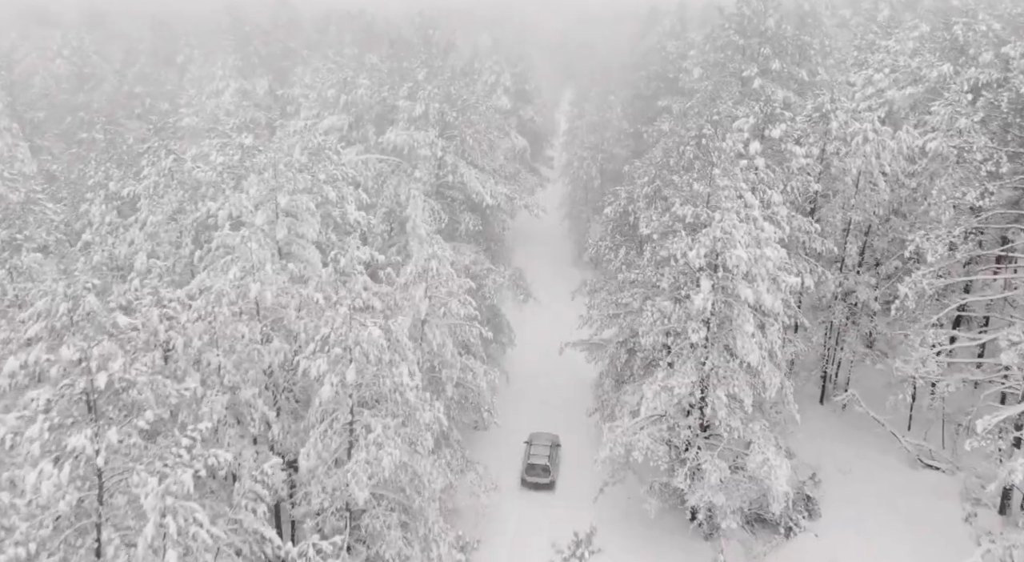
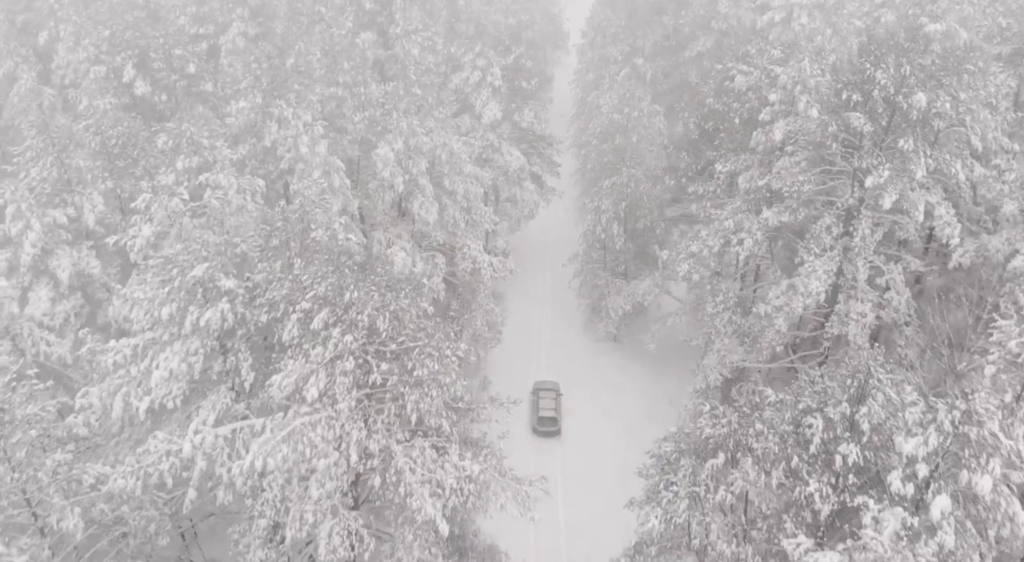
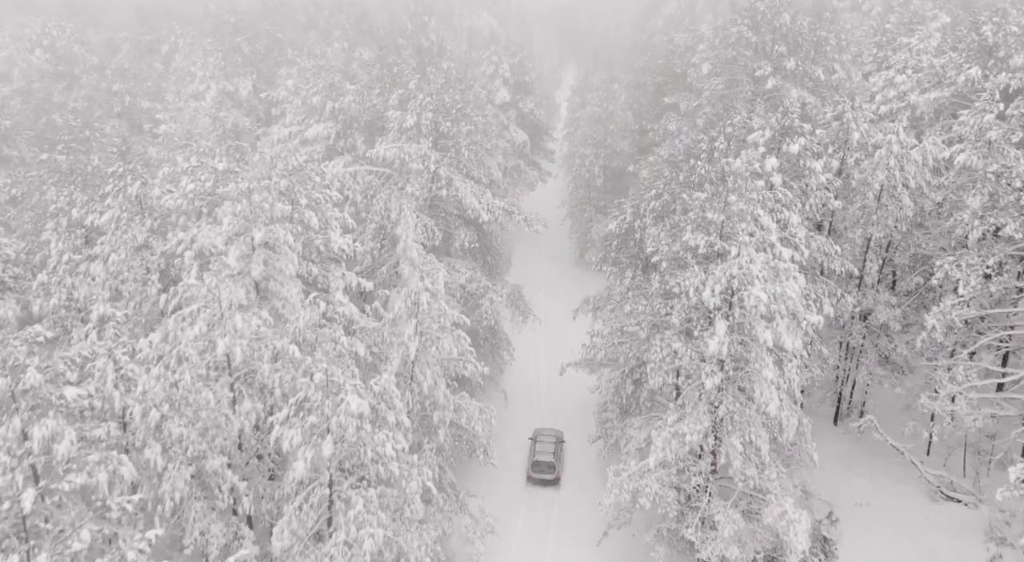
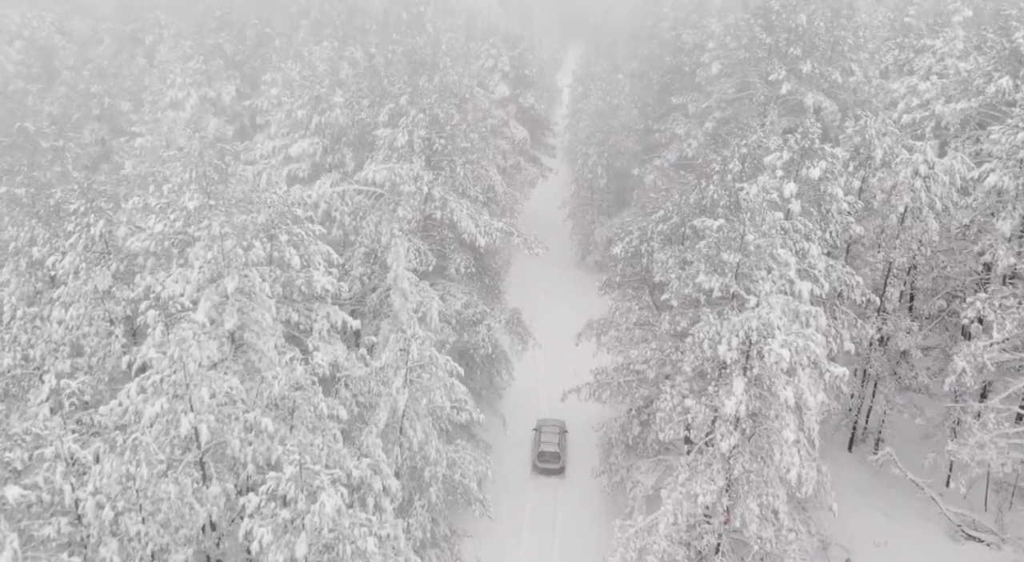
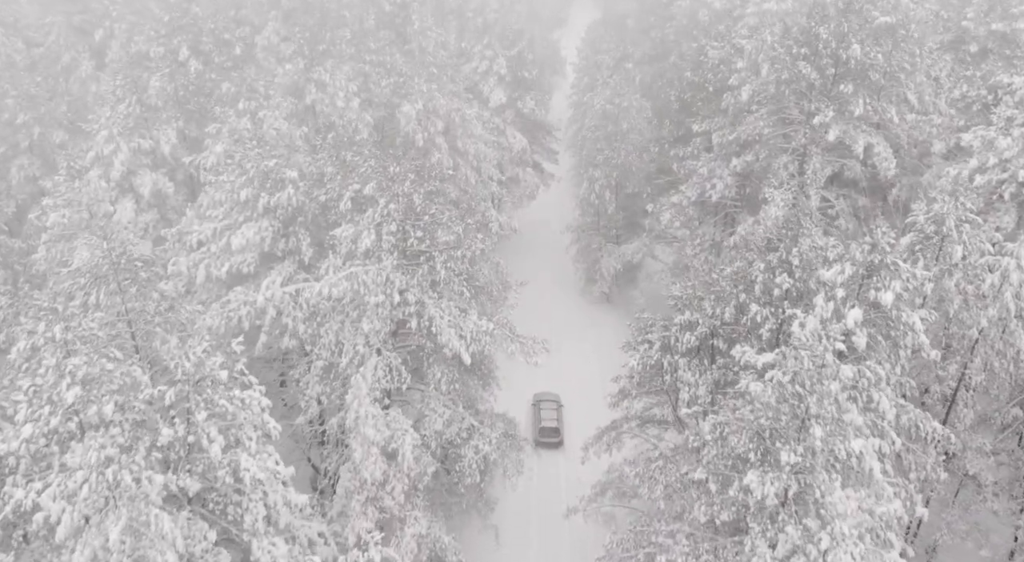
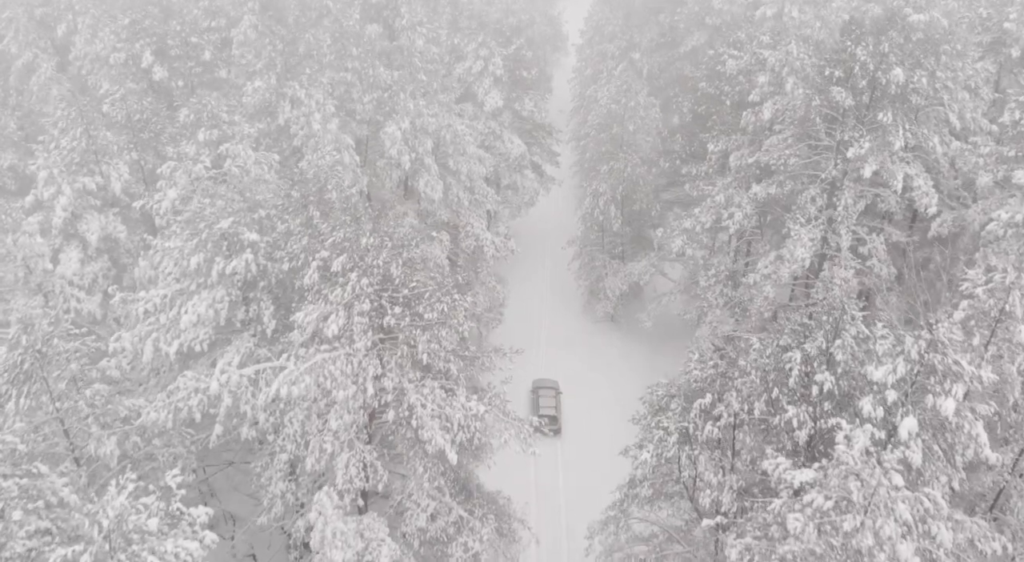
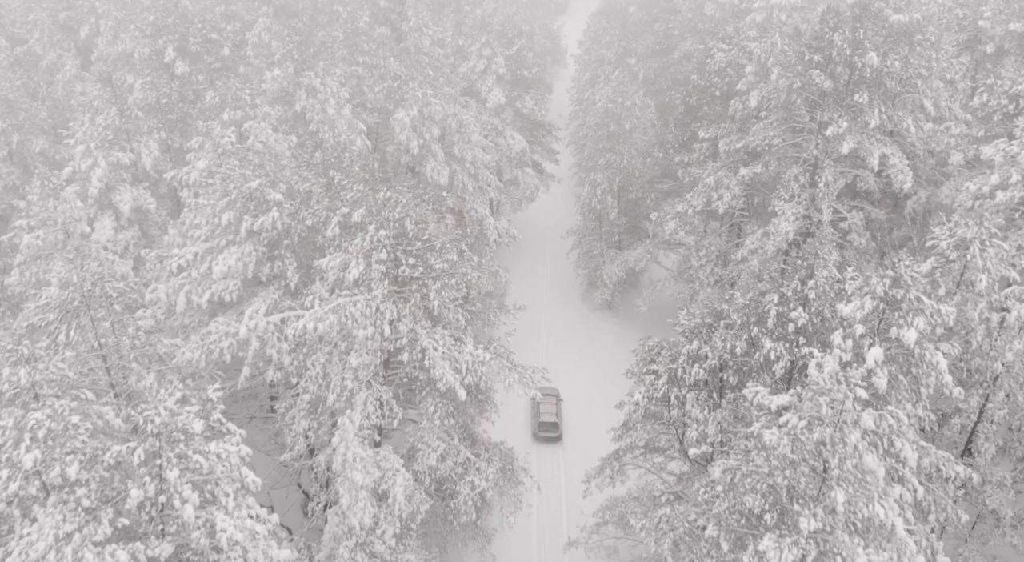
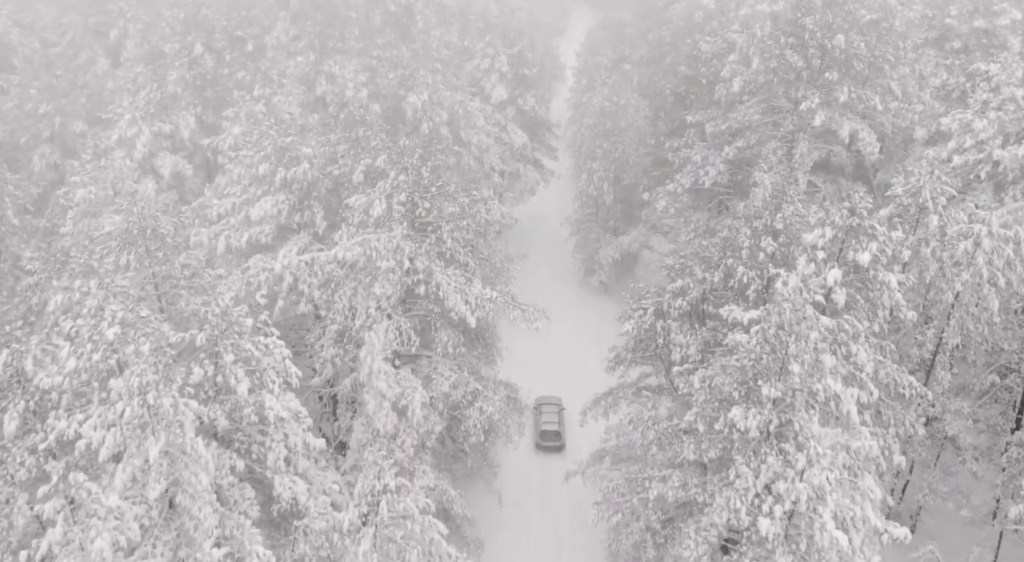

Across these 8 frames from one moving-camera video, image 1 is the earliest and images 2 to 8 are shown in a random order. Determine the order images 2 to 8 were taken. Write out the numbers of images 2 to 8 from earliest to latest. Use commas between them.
3, 4, 8, 5, 7, 6, 2
